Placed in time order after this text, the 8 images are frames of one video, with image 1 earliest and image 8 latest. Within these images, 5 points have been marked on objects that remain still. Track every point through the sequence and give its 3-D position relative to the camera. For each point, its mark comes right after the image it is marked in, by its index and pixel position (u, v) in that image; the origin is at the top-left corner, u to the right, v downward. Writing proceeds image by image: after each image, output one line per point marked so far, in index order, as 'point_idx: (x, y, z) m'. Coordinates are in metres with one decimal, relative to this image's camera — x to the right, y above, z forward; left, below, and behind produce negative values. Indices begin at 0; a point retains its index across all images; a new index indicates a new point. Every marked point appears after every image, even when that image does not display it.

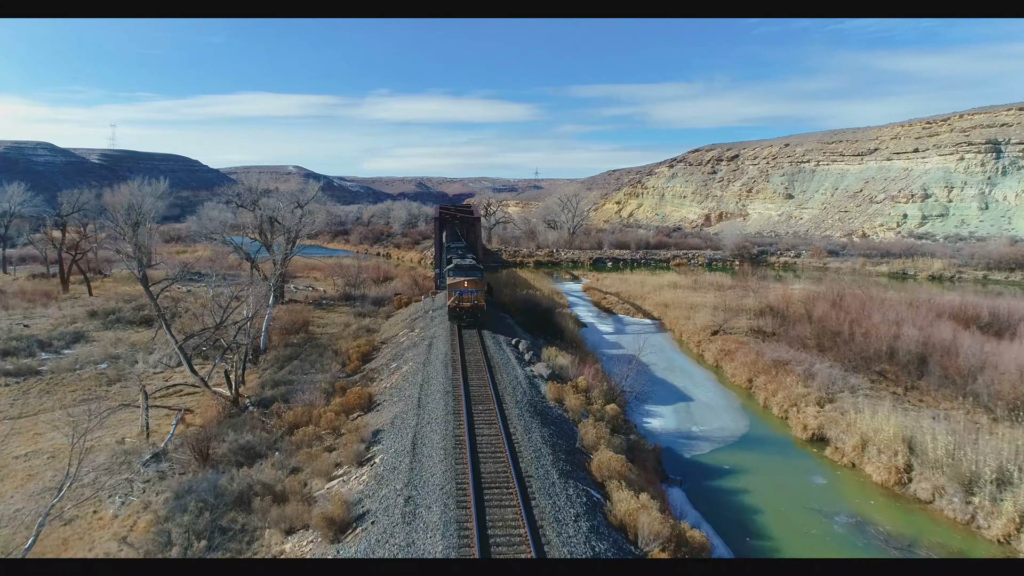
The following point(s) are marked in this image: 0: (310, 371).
0: (-4.8, -2.0, +17.1) m
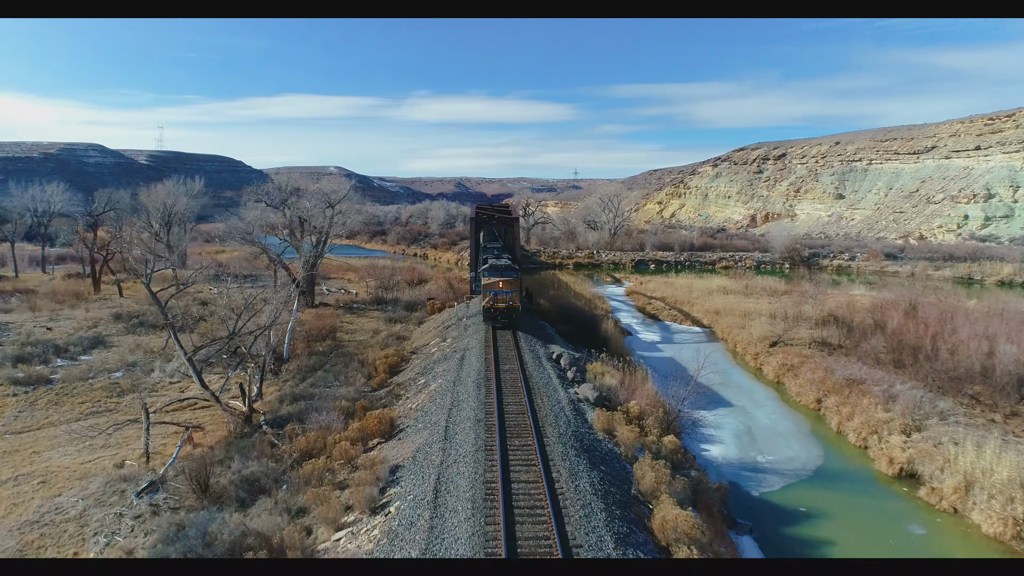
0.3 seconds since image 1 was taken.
0: (-4.0, -2.2, +15.8) m
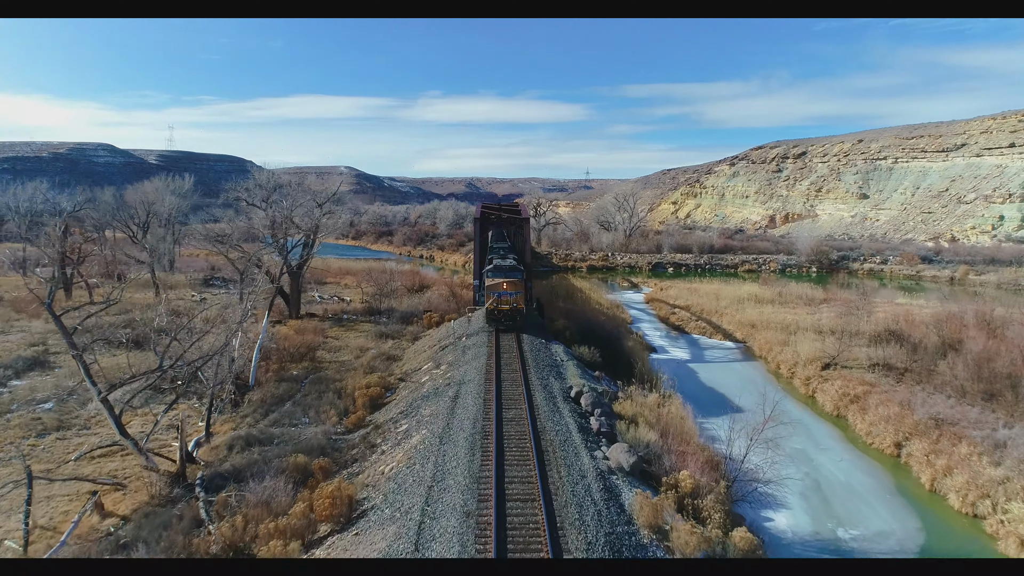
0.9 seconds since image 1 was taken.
0: (-3.8, -2.5, +12.9) m
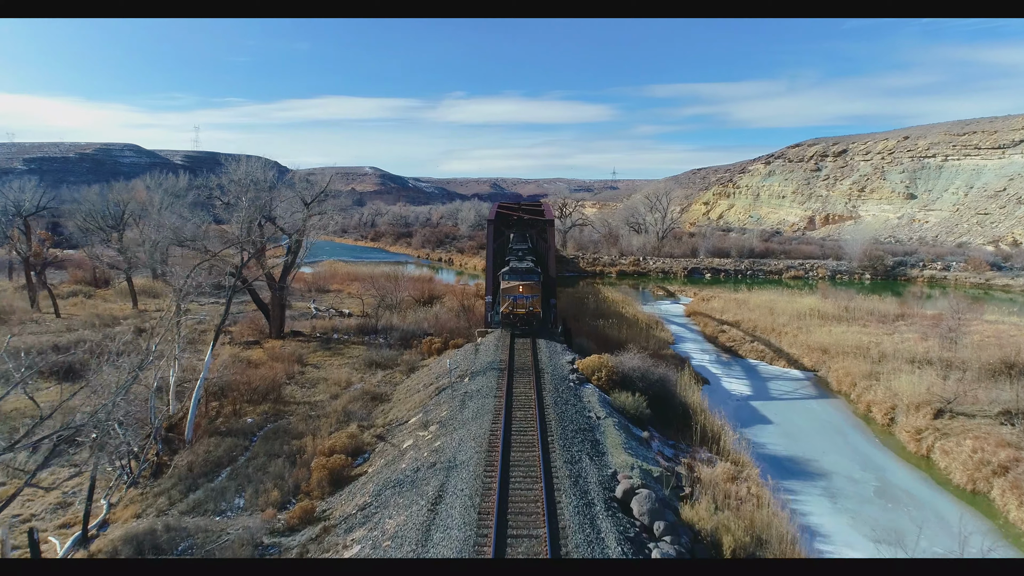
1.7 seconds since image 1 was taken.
0: (-3.6, -2.8, +9.2) m
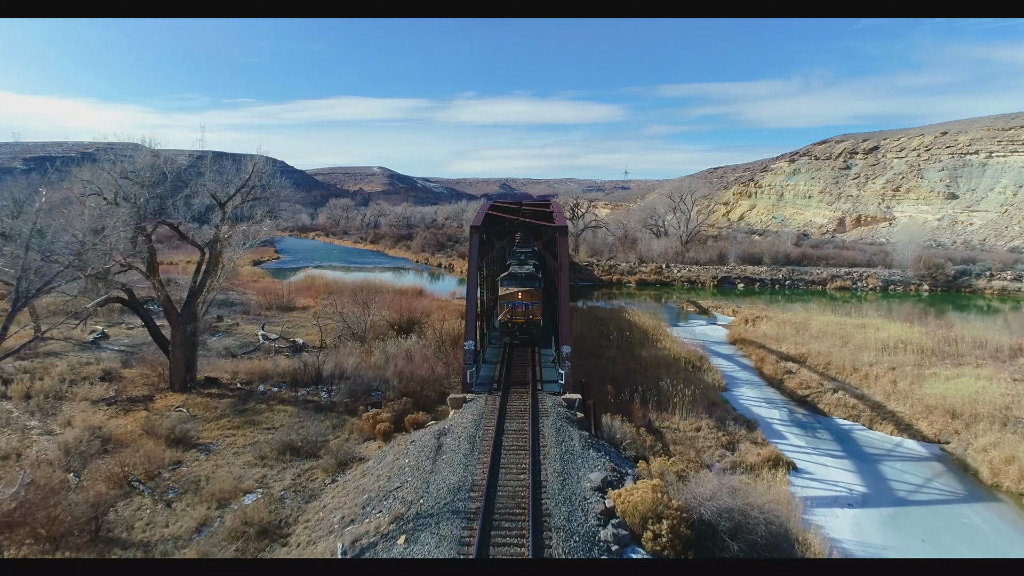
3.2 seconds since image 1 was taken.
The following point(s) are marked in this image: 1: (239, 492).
0: (-3.9, -3.5, +3.5) m
1: (-3.6, -2.6, +9.3) m
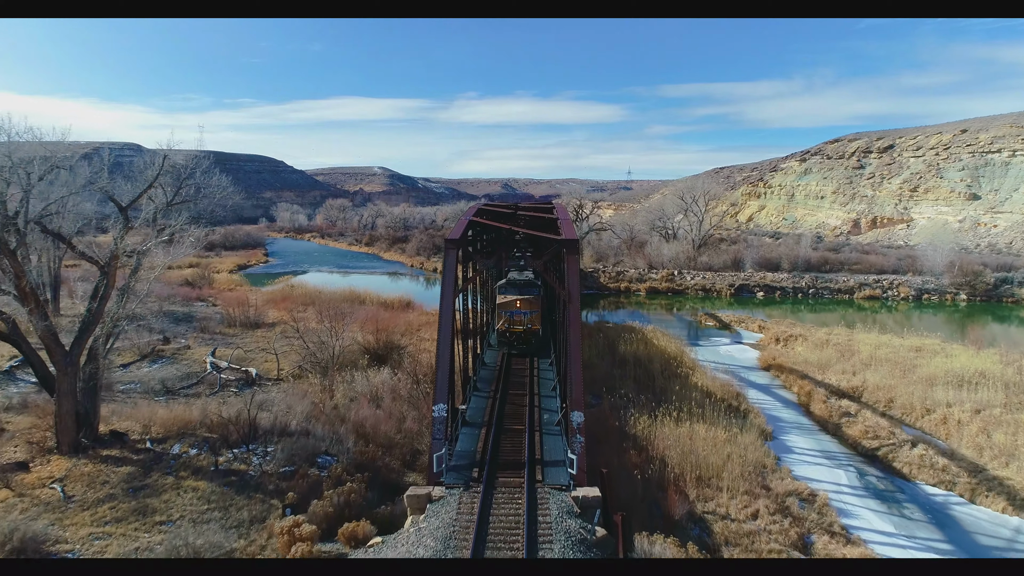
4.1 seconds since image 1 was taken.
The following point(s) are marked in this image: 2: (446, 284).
0: (-4.0, -4.0, +0.1) m
1: (-3.7, -3.1, +5.9) m
2: (-0.9, +0.1, +9.9) m
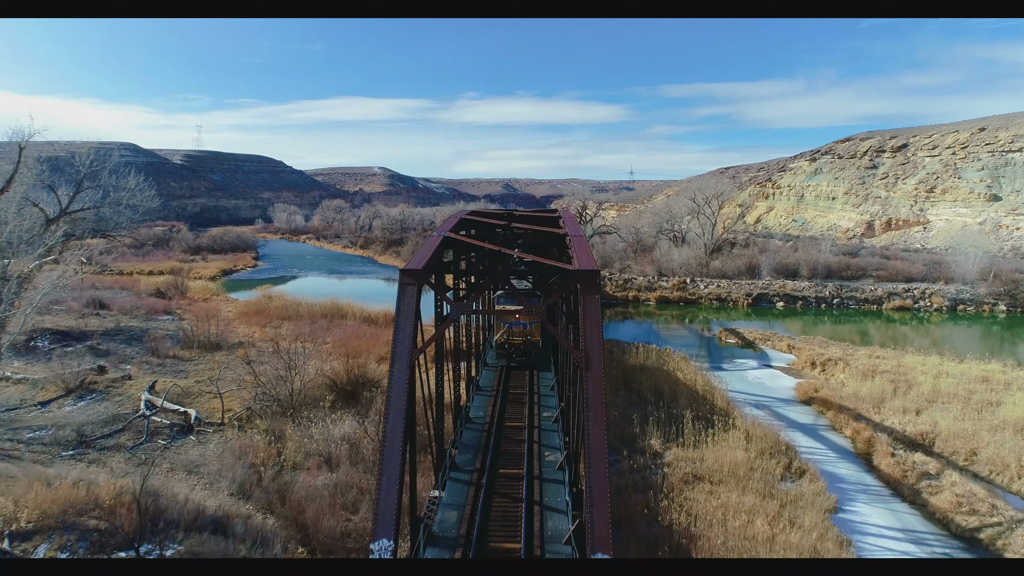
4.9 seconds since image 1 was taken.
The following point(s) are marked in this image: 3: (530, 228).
0: (-4.2, -4.4, -2.9) m
1: (-3.8, -3.5, +3.0) m
2: (-1.0, -0.4, +6.9) m
3: (+0.3, +0.8, +13.2) m
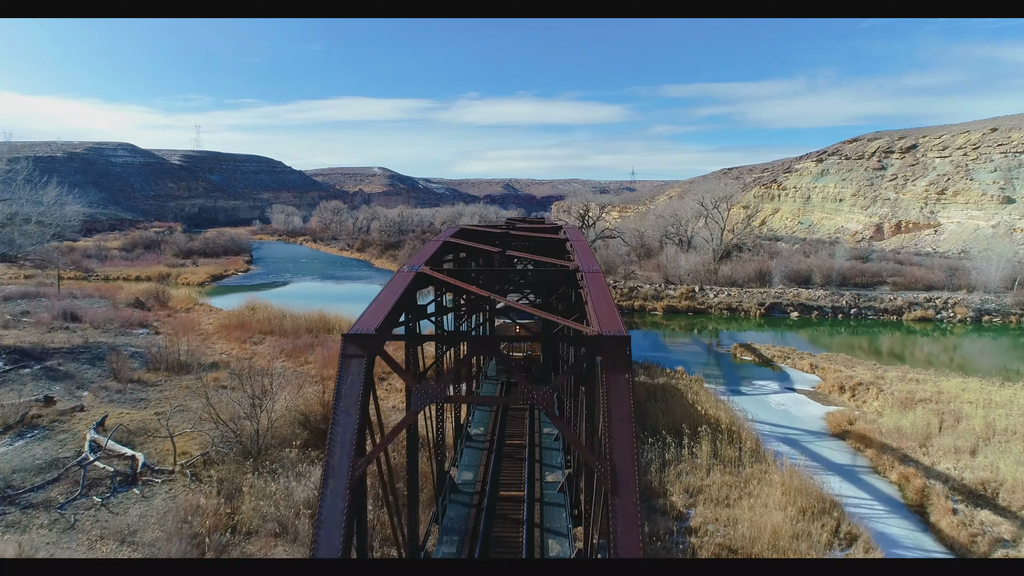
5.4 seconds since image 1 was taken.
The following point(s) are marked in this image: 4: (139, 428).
0: (-4.2, -4.9, -4.7) m
1: (-3.9, -4.0, +1.1) m
2: (-1.0, -0.8, +5.0) m
3: (+0.3, +0.4, +11.3) m
4: (-7.1, -2.7, +14.1) m
